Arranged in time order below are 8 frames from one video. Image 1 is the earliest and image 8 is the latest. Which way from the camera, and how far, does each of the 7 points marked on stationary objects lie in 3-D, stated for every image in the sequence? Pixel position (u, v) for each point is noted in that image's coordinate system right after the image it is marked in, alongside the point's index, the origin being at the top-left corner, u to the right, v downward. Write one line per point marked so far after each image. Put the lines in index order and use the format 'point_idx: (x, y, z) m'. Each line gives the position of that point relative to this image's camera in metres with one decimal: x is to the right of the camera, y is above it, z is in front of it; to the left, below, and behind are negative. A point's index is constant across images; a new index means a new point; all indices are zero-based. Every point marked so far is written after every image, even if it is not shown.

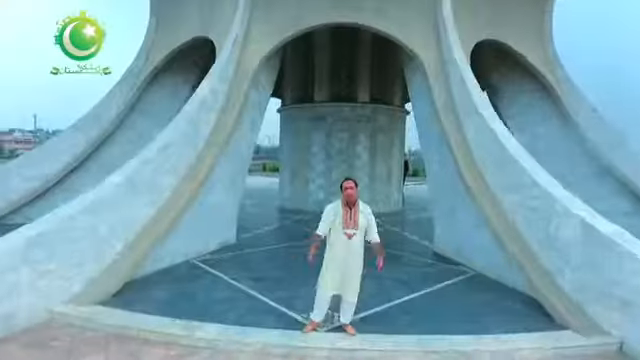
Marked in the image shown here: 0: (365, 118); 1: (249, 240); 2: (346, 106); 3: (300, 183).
0: (+0.3, +0.5, +3.8) m
1: (-0.4, -0.3, +2.8) m
2: (+0.1, +0.5, +3.8) m
3: (-0.2, 0.0, +3.9) m
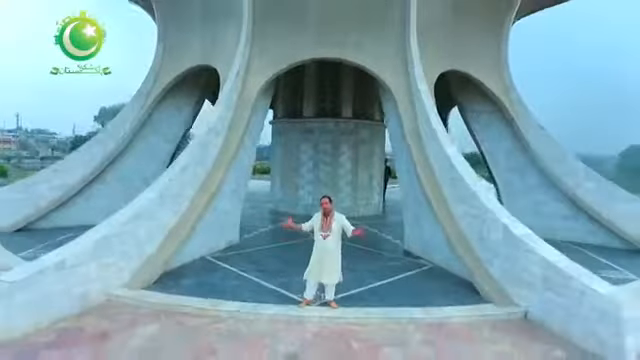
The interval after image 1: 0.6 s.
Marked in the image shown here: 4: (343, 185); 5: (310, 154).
0: (+0.2, +0.4, +4.4) m
1: (-0.4, -0.4, +3.4) m
2: (+0.1, +0.5, +4.3) m
3: (-0.3, -0.1, +4.5) m
4: (+0.2, 0.0, +4.4) m
5: (-0.1, +0.2, +4.4) m
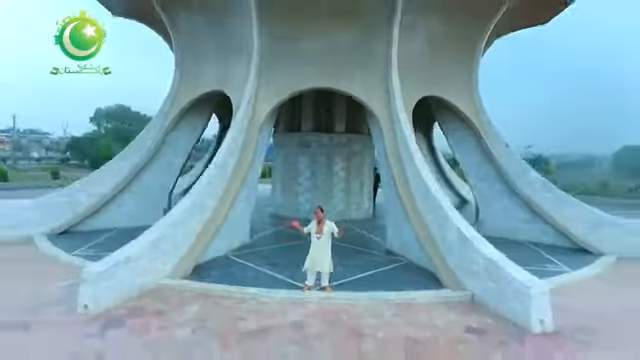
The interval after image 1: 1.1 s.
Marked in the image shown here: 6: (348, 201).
0: (+0.2, +0.3, +5.0) m
1: (-0.5, -0.5, +4.0) m
2: (0.0, +0.4, +5.0) m
3: (-0.3, -0.1, +5.1) m
4: (+0.1, -0.1, +5.0) m
5: (-0.1, +0.1, +5.0) m
6: (+0.3, -0.2, +5.1) m
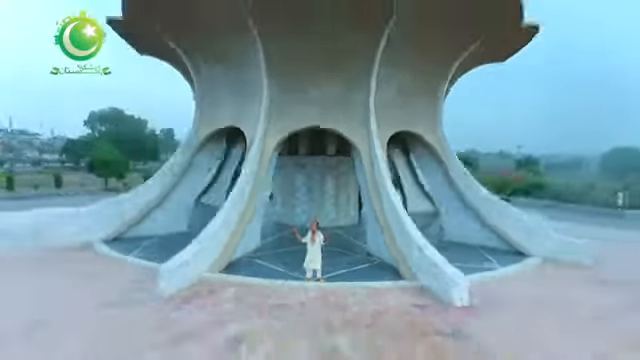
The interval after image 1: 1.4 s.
0: (+0.2, +0.2, +6.2) m
1: (-0.5, -0.6, +5.2) m
2: (0.0, +0.2, +6.2) m
3: (-0.3, -0.3, +6.3) m
4: (+0.1, -0.3, +6.2) m
5: (-0.2, 0.0, +6.2) m
6: (+0.2, -0.4, +6.3) m
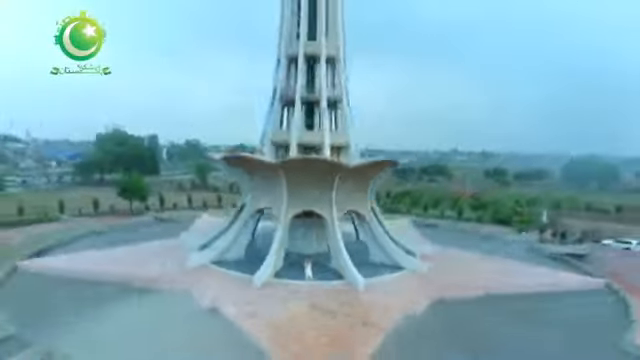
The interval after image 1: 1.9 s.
0: (-0.1, -1.0, +12.5) m
1: (-0.7, -1.8, +11.6) m
2: (-0.2, -0.9, +12.5) m
3: (-0.6, -1.5, +12.7) m
4: (-0.1, -1.5, +12.5) m
5: (-0.4, -1.2, +12.6) m
6: (0.0, -1.6, +12.6) m
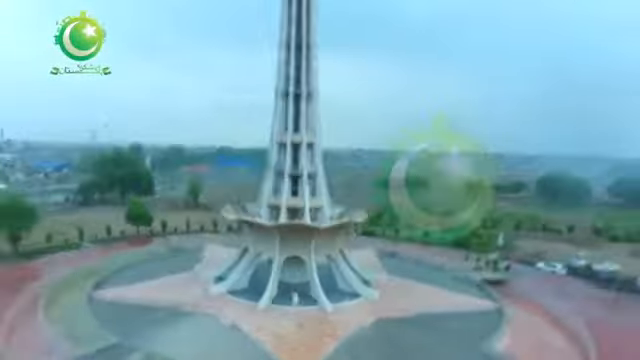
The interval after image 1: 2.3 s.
0: (-0.6, -2.6, +17.3) m
1: (-1.3, -3.4, +16.3) m
2: (-0.8, -2.6, +17.3) m
3: (-1.1, -3.1, +17.4) m
4: (-0.7, -3.1, +17.3) m
5: (-1.0, -2.8, +17.3) m
6: (-0.6, -3.2, +17.4) m
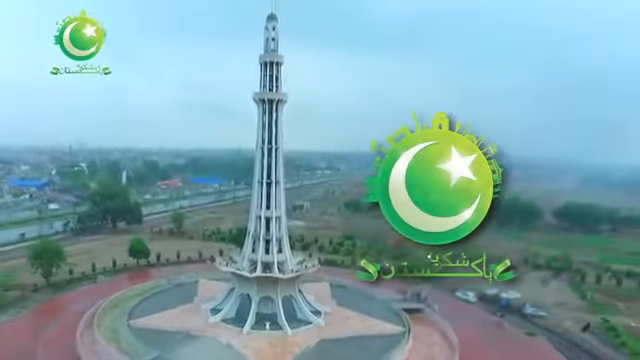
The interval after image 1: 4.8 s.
0: (-2.2, -5.3, +24.2) m
1: (-2.8, -6.0, +23.1) m
2: (-2.4, -5.2, +24.1) m
3: (-2.7, -5.8, +24.2) m
4: (-2.3, -5.7, +24.2) m
5: (-2.5, -5.5, +24.2) m
6: (-2.2, -5.8, +24.2) m
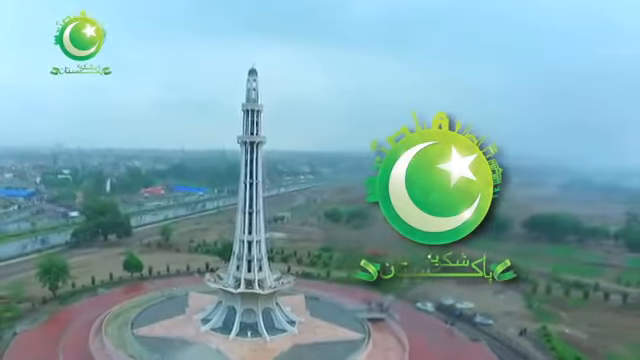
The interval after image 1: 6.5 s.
0: (-3.5, -6.8, +28.2) m
1: (-4.1, -7.5, +27.1) m
2: (-3.7, -6.7, +28.1) m
3: (-4.0, -7.2, +28.2) m
4: (-3.6, -7.2, +28.1) m
5: (-3.9, -6.9, +28.1) m
6: (-3.5, -7.3, +28.2) m
